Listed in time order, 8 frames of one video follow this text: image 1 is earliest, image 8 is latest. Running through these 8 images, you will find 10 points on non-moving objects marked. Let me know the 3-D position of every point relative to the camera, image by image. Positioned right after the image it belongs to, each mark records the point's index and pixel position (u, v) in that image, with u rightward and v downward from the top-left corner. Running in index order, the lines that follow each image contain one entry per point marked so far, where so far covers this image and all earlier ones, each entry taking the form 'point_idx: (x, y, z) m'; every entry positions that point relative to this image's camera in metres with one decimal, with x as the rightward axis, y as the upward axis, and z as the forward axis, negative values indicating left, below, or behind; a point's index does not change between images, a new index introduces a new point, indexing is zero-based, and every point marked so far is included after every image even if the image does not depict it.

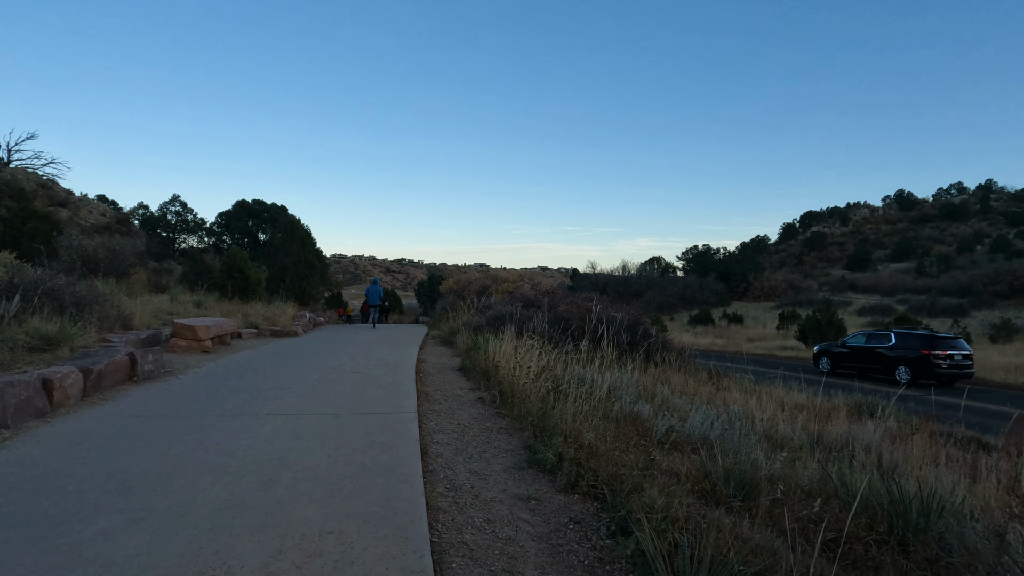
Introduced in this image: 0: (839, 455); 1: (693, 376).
0: (+2.9, -1.6, +4.9) m
1: (+3.2, -1.5, +10.0) m
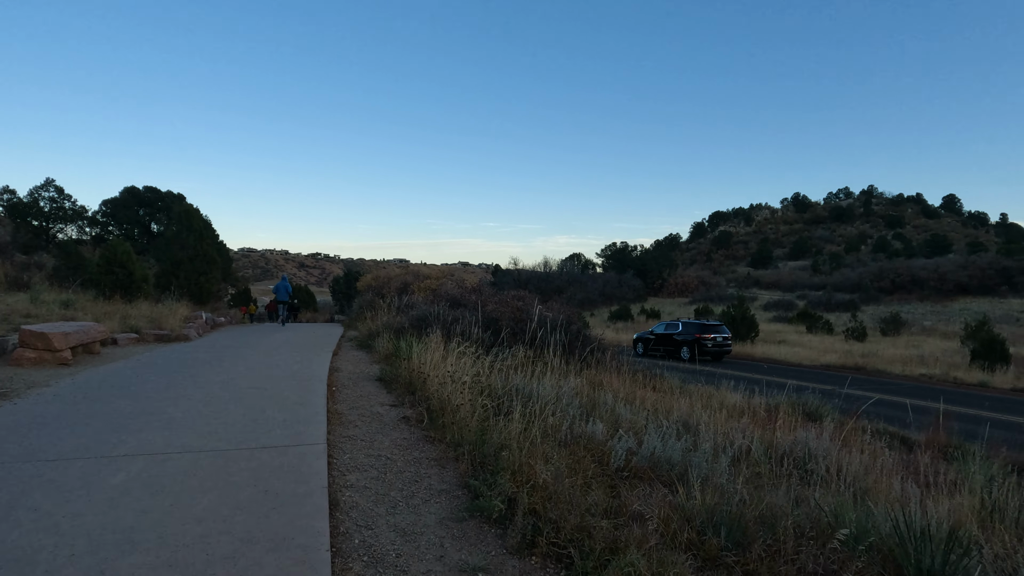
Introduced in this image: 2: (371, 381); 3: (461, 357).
0: (+2.3, -1.6, +4.5) m
1: (+2.0, -1.5, +9.6) m
2: (-1.7, -1.1, +6.9) m
3: (-0.6, -0.8, +6.4) m
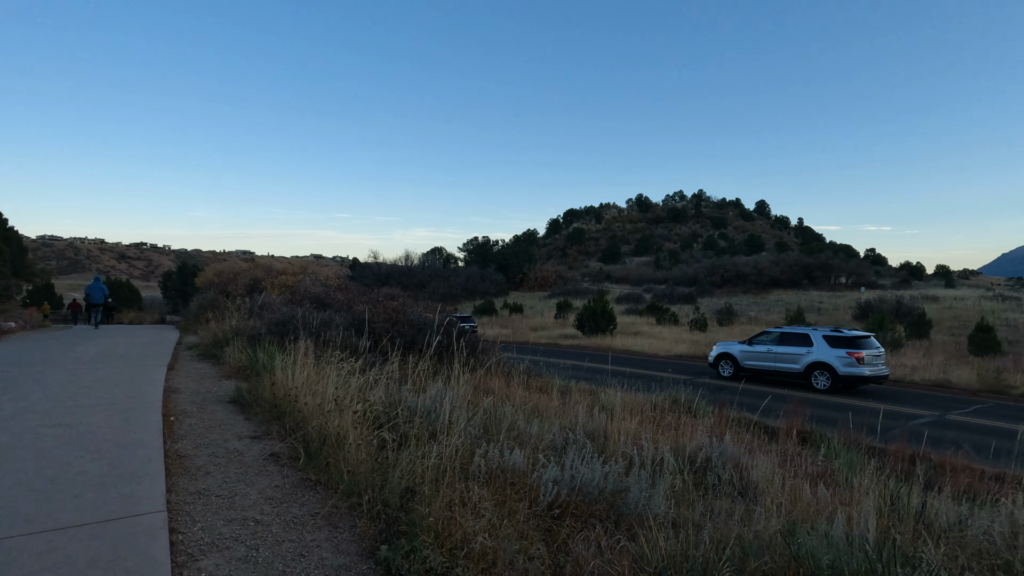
0: (+1.7, -1.6, +4.3) m
1: (0.0, -1.5, +9.1) m
2: (-2.9, -1.1, +5.7) m
3: (-1.6, -0.8, +5.4) m
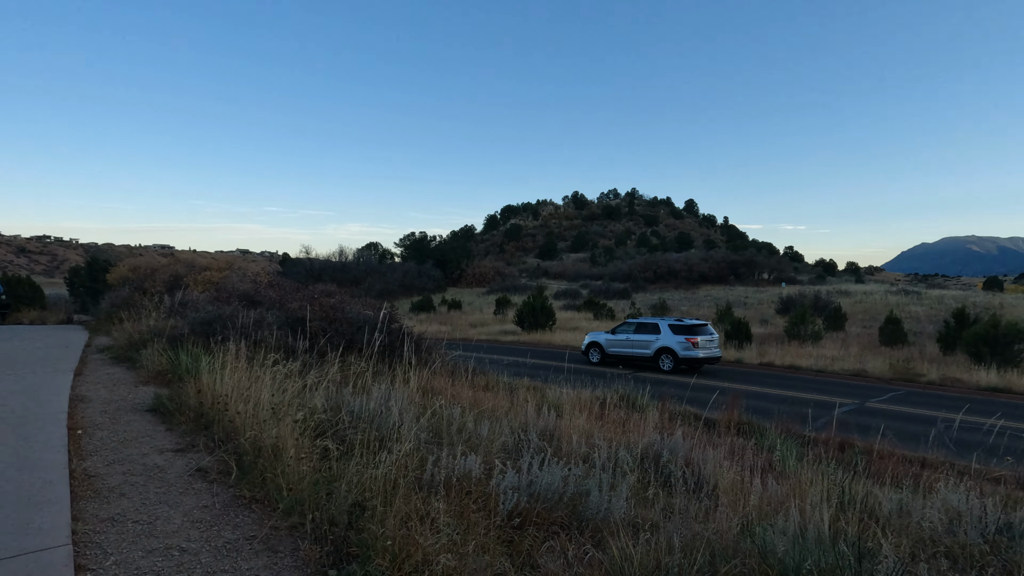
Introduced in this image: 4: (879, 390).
0: (+1.3, -1.6, +4.2) m
1: (-0.8, -1.4, +8.9) m
2: (-3.4, -1.1, +5.1) m
3: (-2.1, -0.8, +5.0) m
4: (+9.1, -2.5, +14.0) m
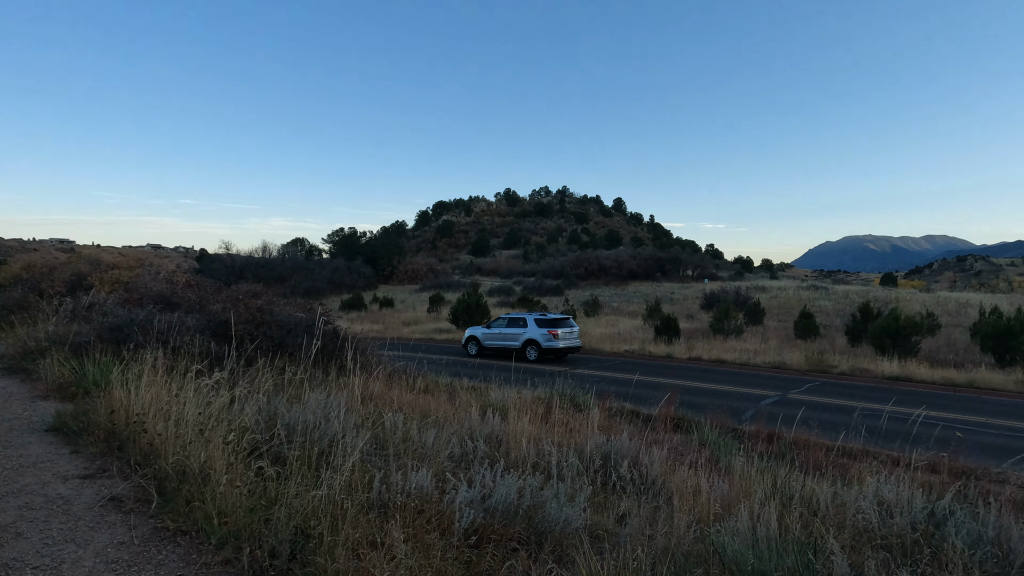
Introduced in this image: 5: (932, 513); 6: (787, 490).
0: (+1.0, -1.6, +4.2) m
1: (-1.7, -1.4, +8.6) m
2: (-3.8, -1.1, +4.5) m
3: (-2.5, -0.8, +4.6) m
4: (+7.5, -2.5, +14.9) m
5: (+3.2, -1.7, +4.4) m
6: (+2.3, -1.7, +4.8) m
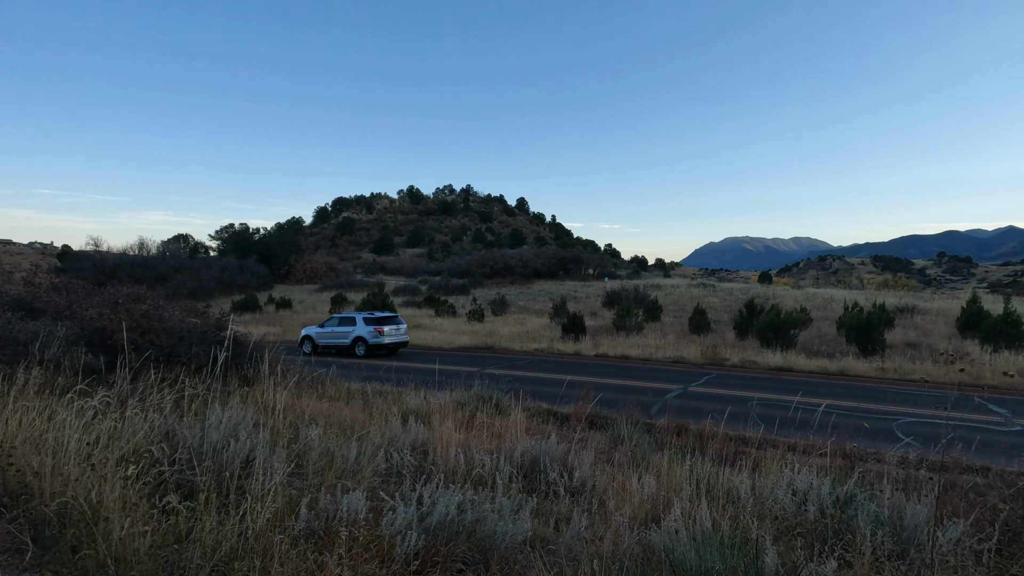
0: (+0.5, -1.6, +4.2) m
1: (-2.9, -1.5, +8.0) m
2: (-4.3, -1.2, +3.7) m
3: (-3.0, -0.8, +4.0) m
4: (+5.1, -2.4, +15.8) m
5: (+2.7, -1.7, +4.7) m
6: (+1.7, -1.7, +5.0) m
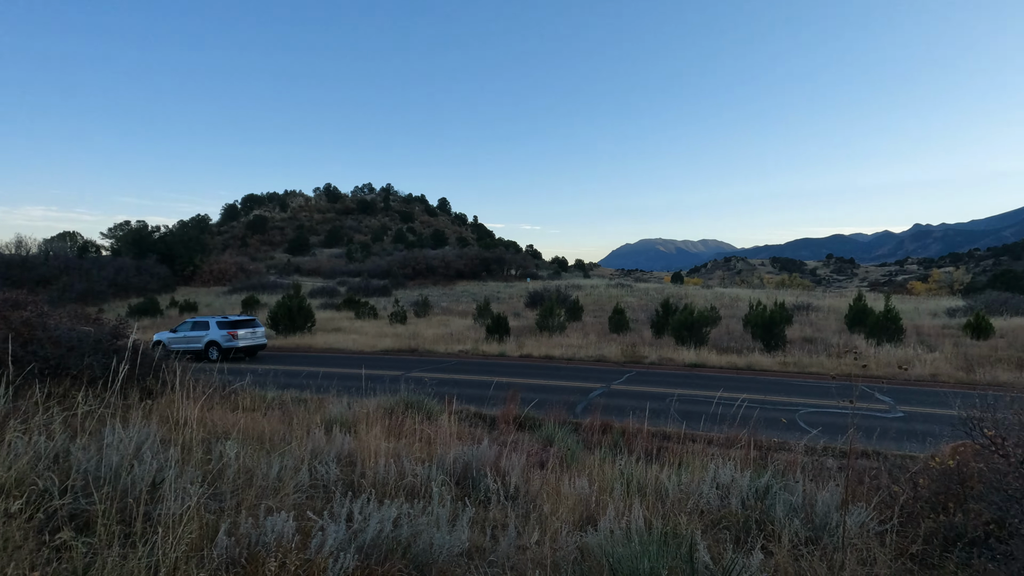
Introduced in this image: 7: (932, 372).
0: (0.0, -1.7, +4.1) m
1: (-3.9, -1.5, +7.5) m
2: (-4.6, -1.2, +3.0) m
3: (-3.4, -0.9, +3.4) m
4: (+3.0, -2.4, +16.3) m
5: (+2.1, -1.8, +5.0) m
6: (+1.1, -1.7, +5.1) m
7: (+11.1, -2.2, +15.0) m
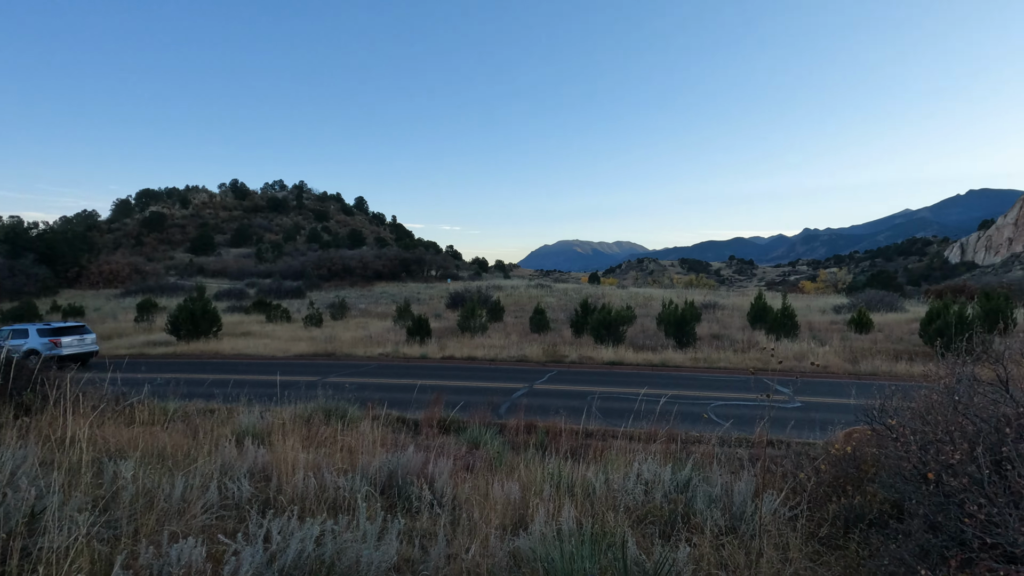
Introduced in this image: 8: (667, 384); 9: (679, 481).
0: (-0.5, -1.7, +4.0) m
1: (-4.8, -1.6, +6.8) m
2: (-4.9, -1.3, +2.3) m
3: (-3.8, -0.9, +2.8) m
4: (+0.8, -2.5, +16.5) m
5: (+1.5, -1.8, +5.1) m
6: (+0.5, -1.7, +5.2) m
7: (+9.0, -2.2, +16.4) m
8: (+3.9, -2.4, +14.2) m
9: (+1.5, -1.7, +5.1) m
